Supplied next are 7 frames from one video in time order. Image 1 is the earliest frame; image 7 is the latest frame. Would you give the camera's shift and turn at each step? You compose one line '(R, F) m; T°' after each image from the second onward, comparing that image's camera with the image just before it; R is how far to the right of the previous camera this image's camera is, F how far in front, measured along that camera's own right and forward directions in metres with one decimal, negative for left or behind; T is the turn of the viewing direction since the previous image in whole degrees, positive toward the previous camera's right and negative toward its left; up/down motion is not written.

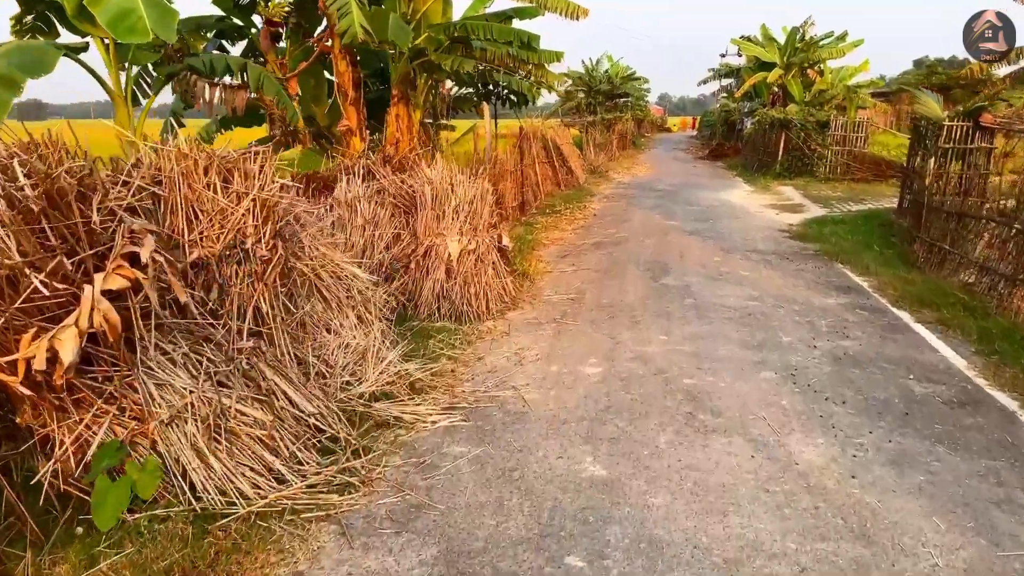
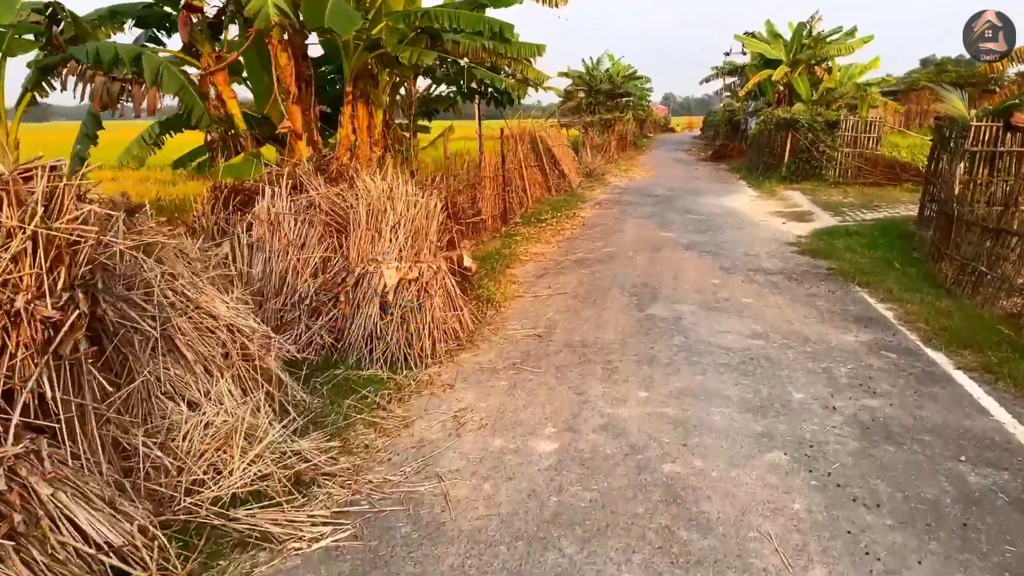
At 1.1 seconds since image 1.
(+0.3, +0.9) m; 0°
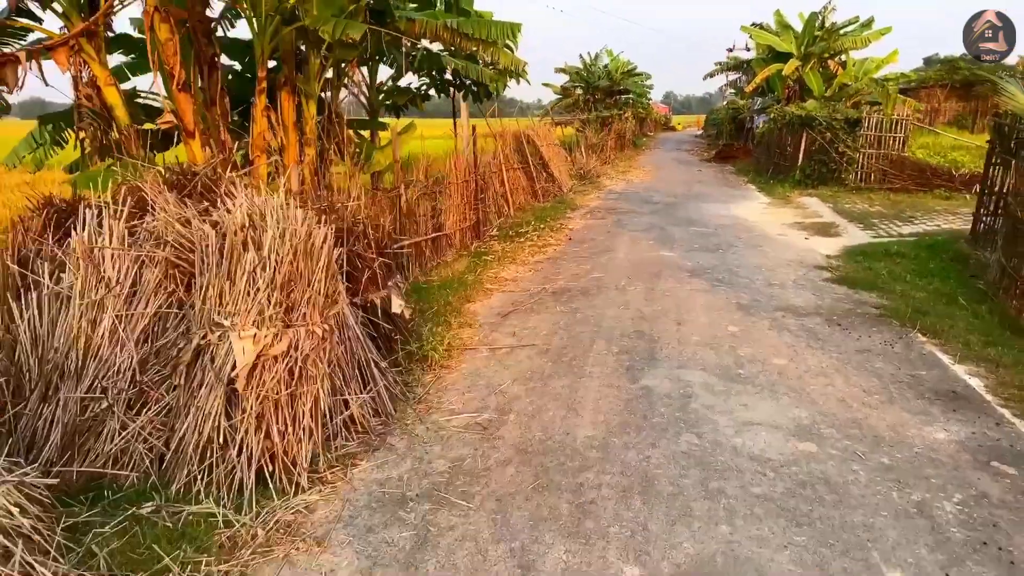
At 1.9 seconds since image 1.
(+0.3, +1.4) m; 0°
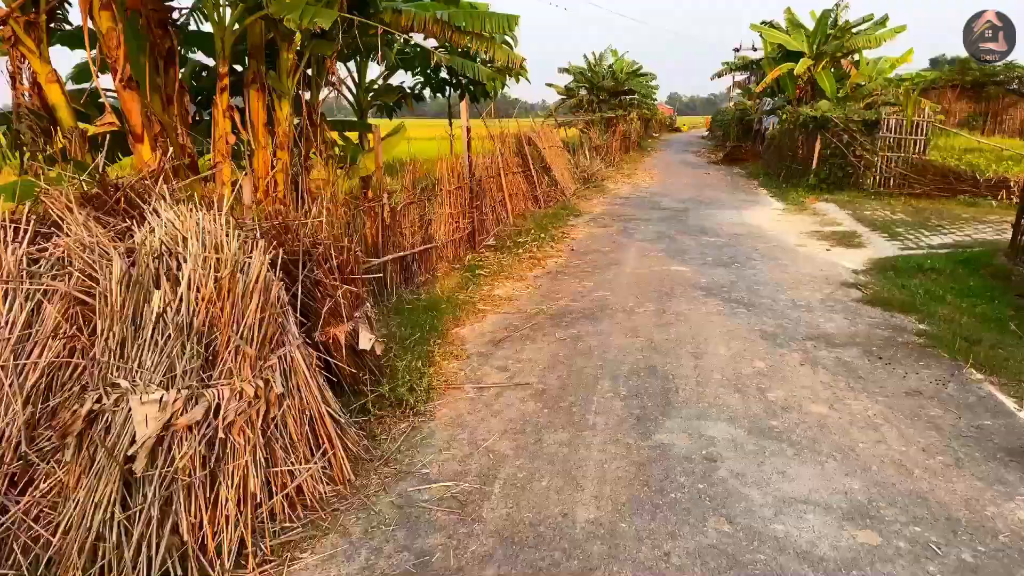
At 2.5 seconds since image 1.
(+0.1, +0.6) m; 0°
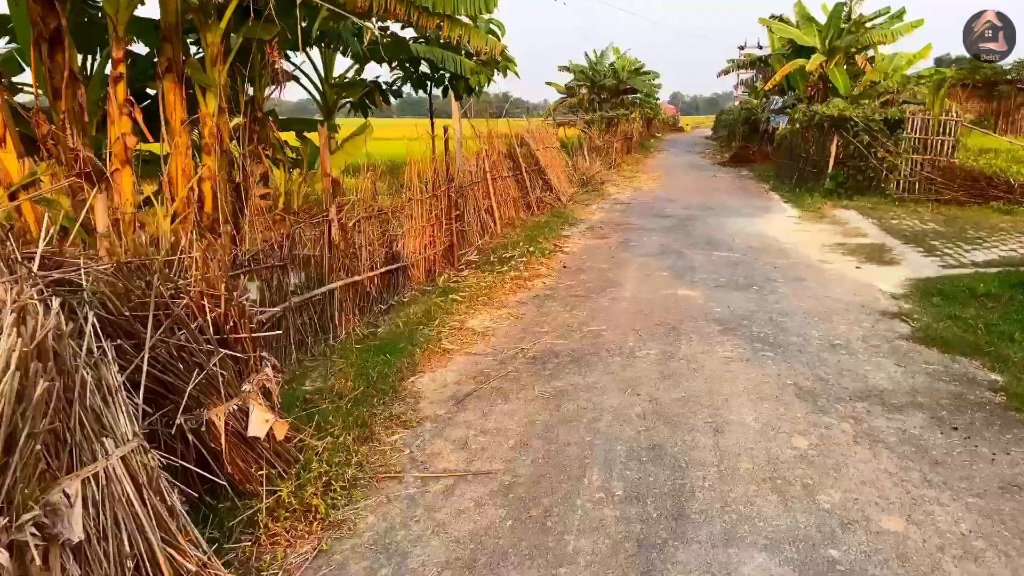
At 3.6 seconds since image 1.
(+0.2, +0.9) m; 0°
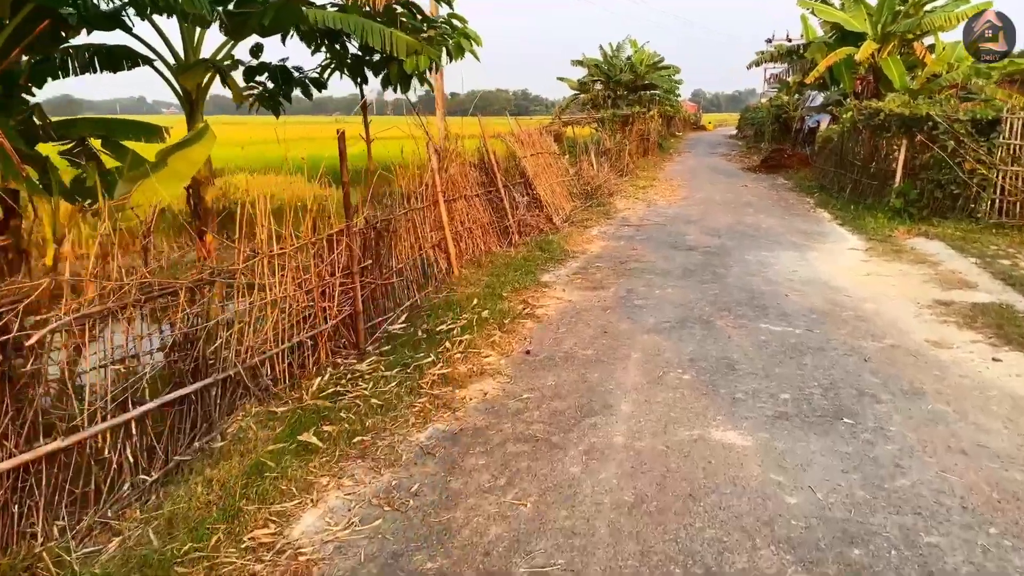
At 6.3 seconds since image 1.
(+0.5, +2.3) m; -1°
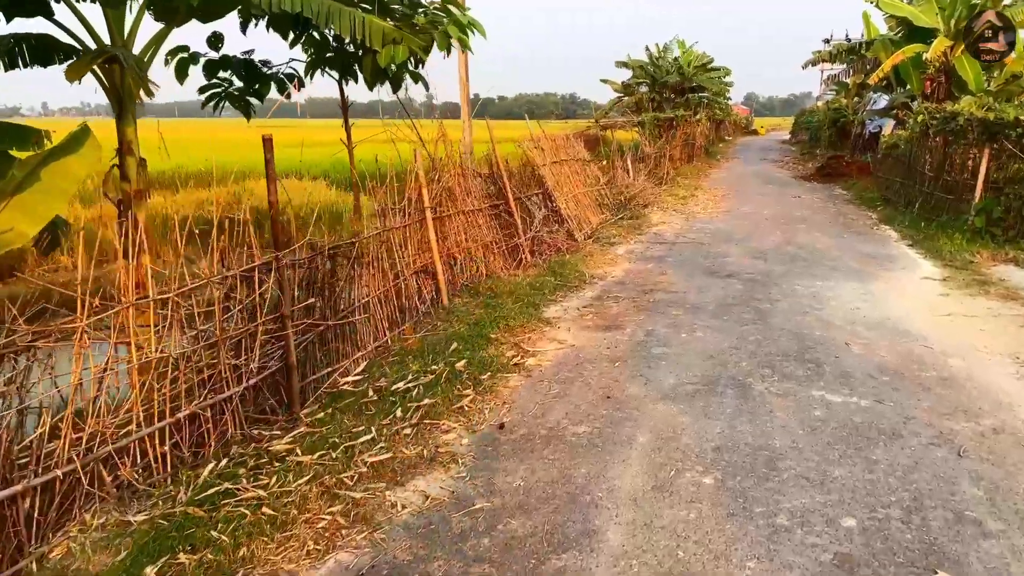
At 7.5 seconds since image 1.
(+0.3, +0.9) m; -4°
